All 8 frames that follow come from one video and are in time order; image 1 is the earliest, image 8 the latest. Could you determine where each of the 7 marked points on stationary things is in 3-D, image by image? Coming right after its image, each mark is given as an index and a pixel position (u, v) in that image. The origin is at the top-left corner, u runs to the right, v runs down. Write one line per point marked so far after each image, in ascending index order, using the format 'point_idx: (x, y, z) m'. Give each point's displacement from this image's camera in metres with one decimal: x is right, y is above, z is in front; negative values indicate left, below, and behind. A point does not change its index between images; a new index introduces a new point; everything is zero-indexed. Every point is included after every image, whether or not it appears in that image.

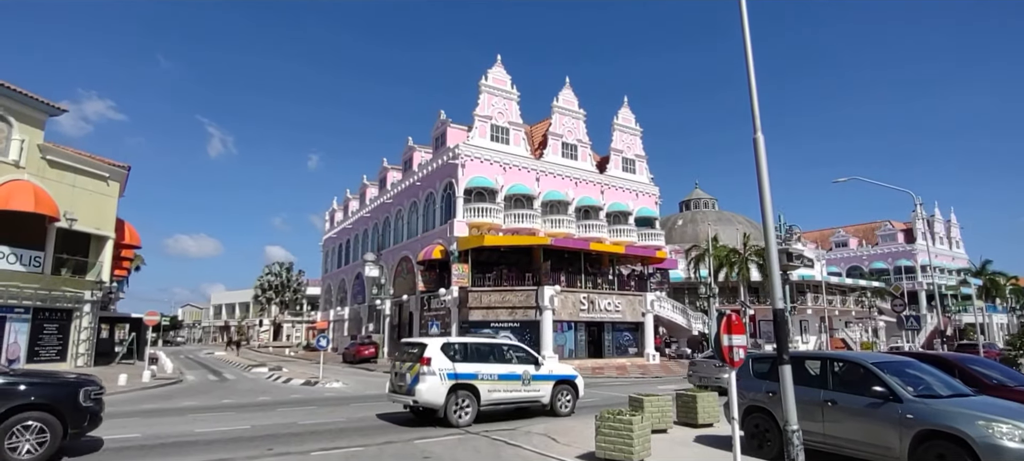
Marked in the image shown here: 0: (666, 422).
0: (+2.8, -3.5, +10.8) m
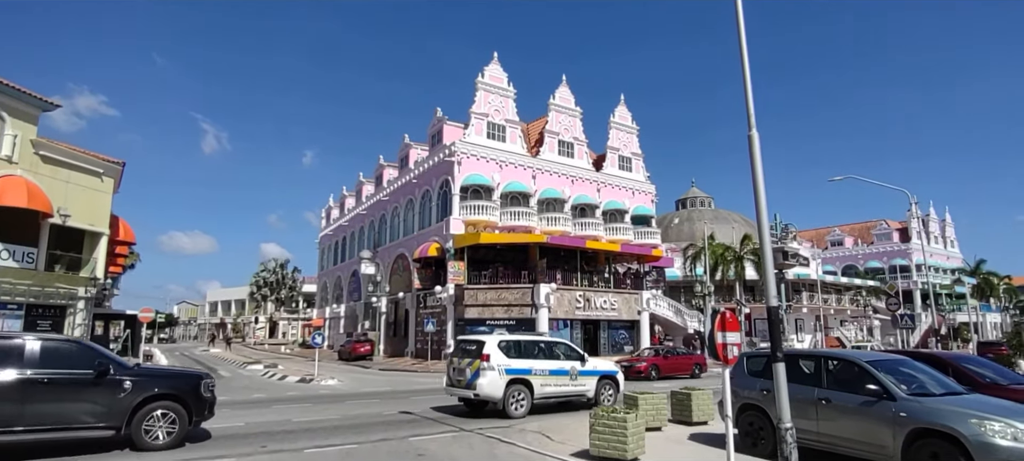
0: (+2.7, -3.5, +10.8) m
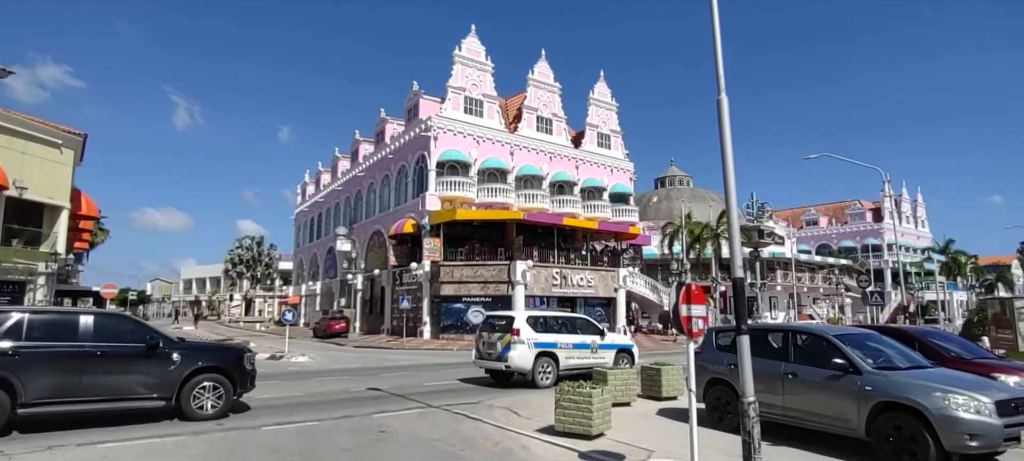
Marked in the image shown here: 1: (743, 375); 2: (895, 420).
0: (+2.1, -3.0, +10.7) m
1: (+2.2, -1.4, +5.6) m
2: (+4.3, -2.1, +6.6) m
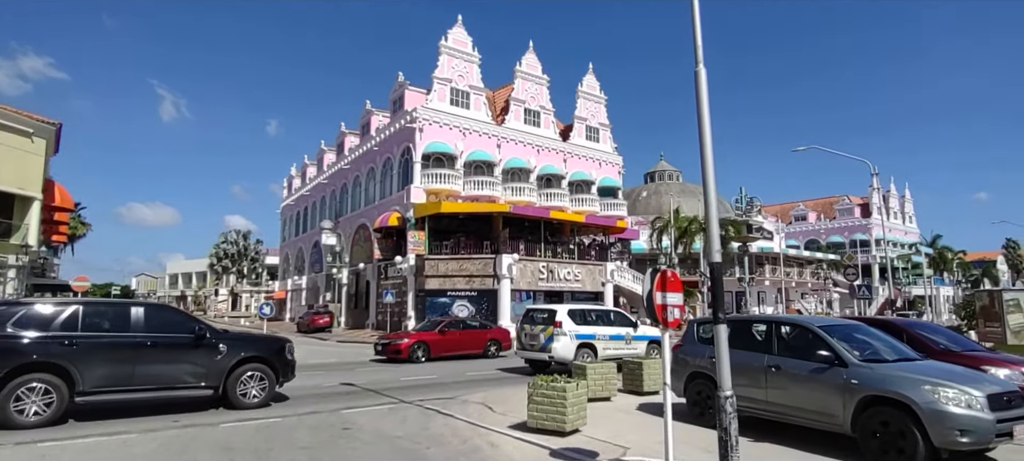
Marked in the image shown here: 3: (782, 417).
0: (+1.7, -2.8, +10.3) m
1: (+1.9, -1.2, +5.2) m
2: (+3.9, -2.0, +6.2) m
3: (+3.3, -2.3, +7.3) m
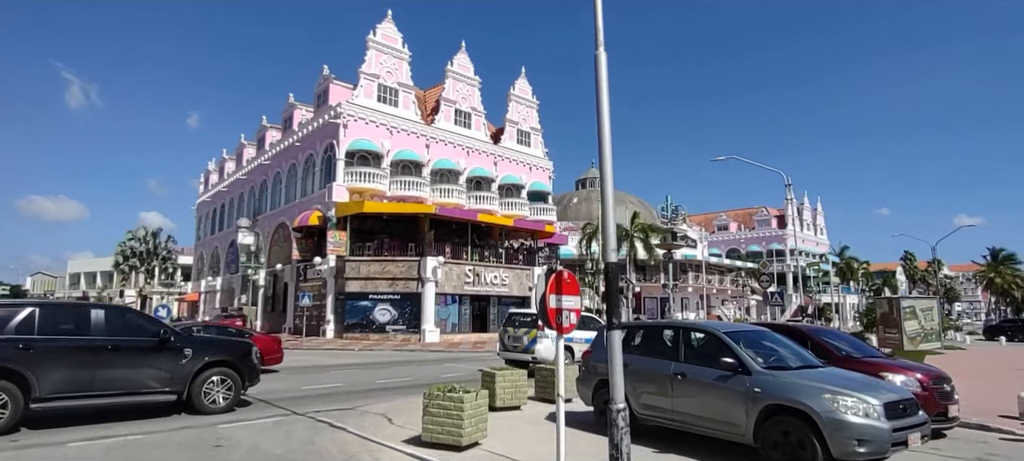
0: (+0.1, -2.8, +9.8) m
1: (+0.9, -1.2, +4.8) m
2: (+2.8, -2.0, +6.0) m
3: (+2.1, -2.4, +7.0) m
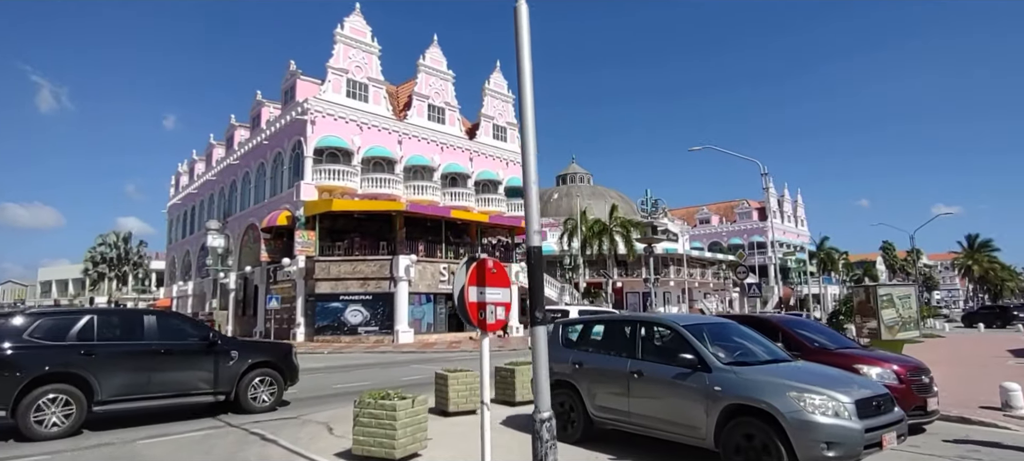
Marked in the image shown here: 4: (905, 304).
0: (-0.6, -2.7, +9.1) m
1: (+0.2, -1.1, +4.2) m
2: (+2.2, -1.8, +5.4) m
3: (+1.4, -2.2, +6.4) m
4: (+10.9, -2.0, +16.4) m
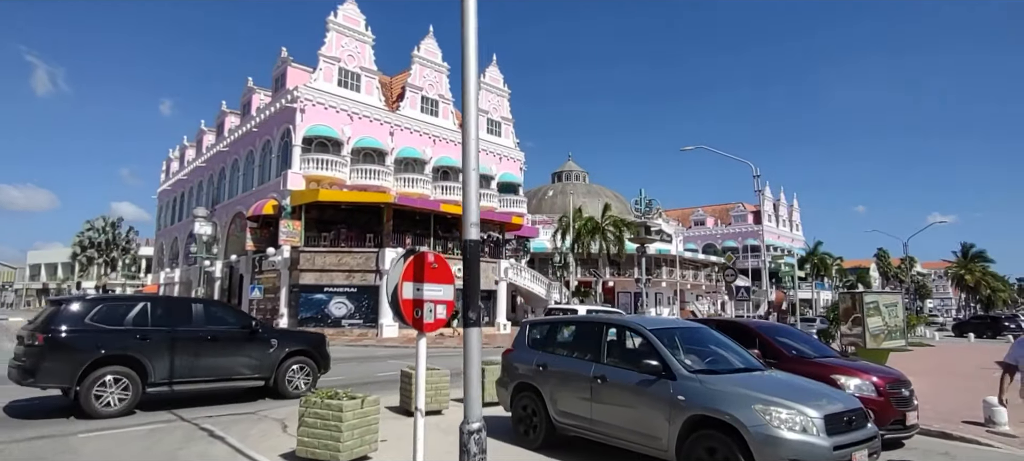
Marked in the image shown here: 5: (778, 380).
0: (-1.1, -2.6, +8.8) m
1: (-0.2, -1.0, +3.8) m
2: (+1.7, -1.8, +5.0) m
3: (+1.0, -2.1, +6.0) m
4: (+10.4, -2.2, +16.1) m
5: (+2.5, -1.4, +5.5) m
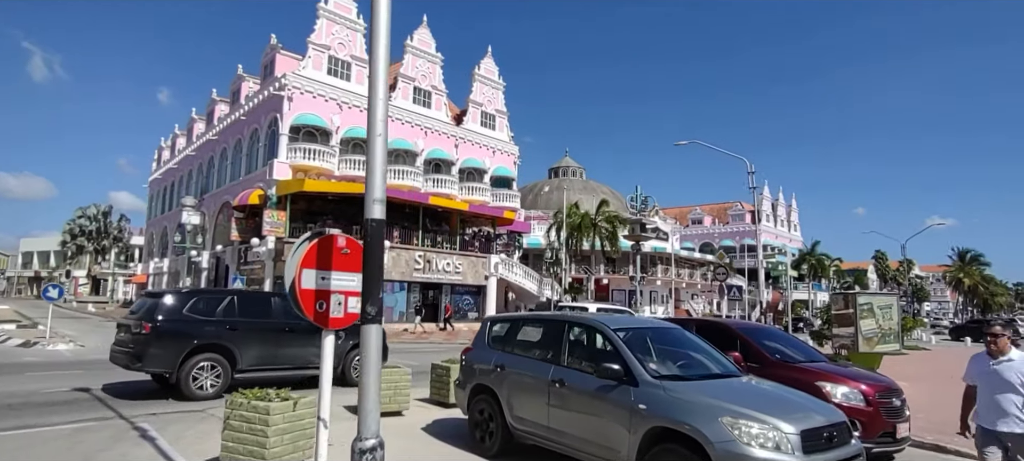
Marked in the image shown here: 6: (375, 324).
0: (-1.6, -2.4, +8.2) m
1: (-0.6, -0.9, +3.2) m
2: (+1.2, -1.7, +4.5) m
3: (+0.5, -2.0, +5.4) m
4: (+9.9, -2.2, +15.5) m
5: (+2.0, -1.3, +4.9) m
6: (-0.6, -0.5, +3.4) m
